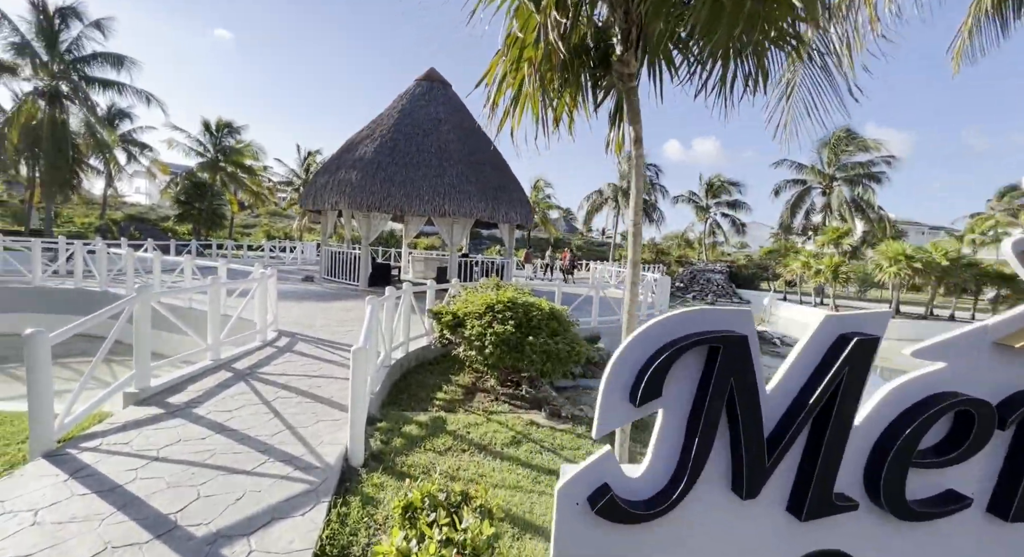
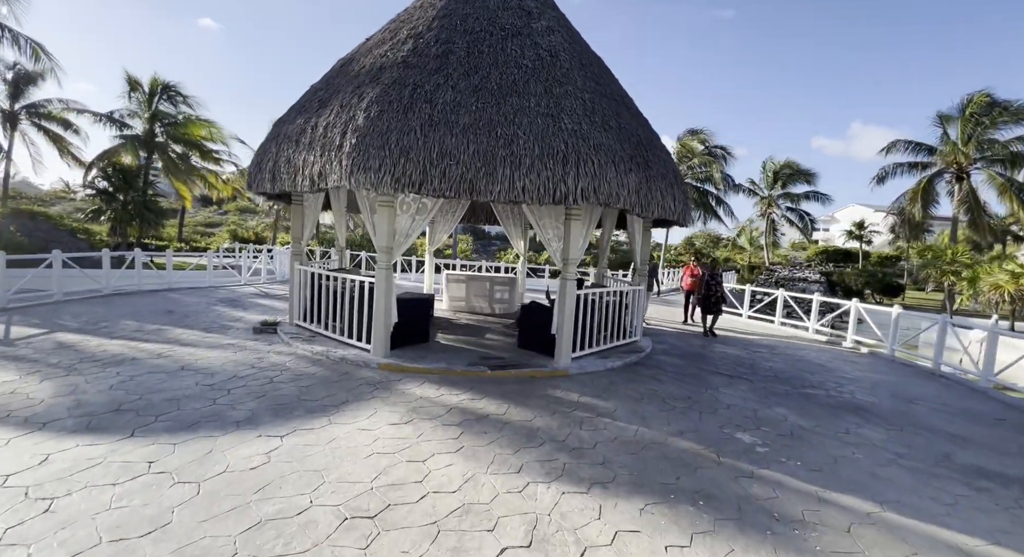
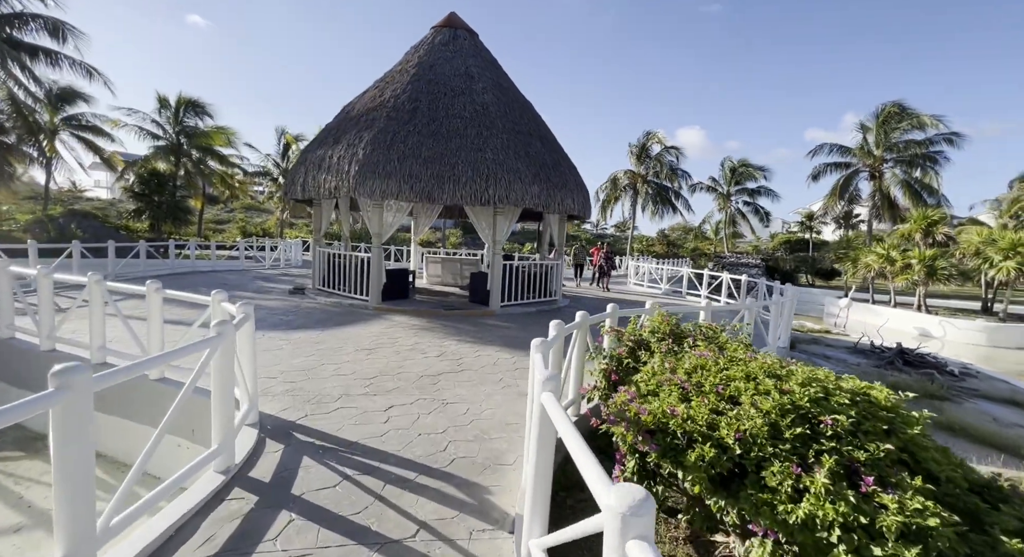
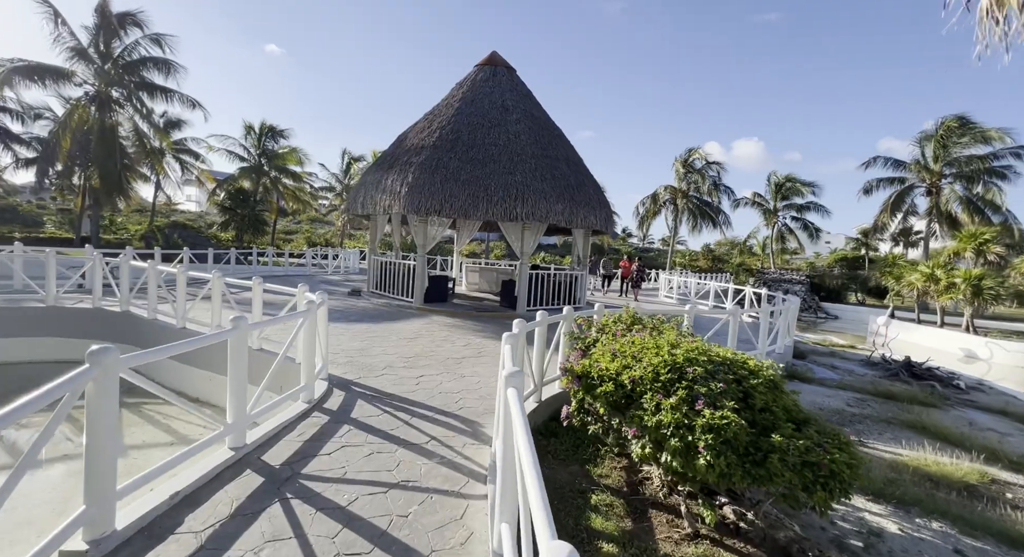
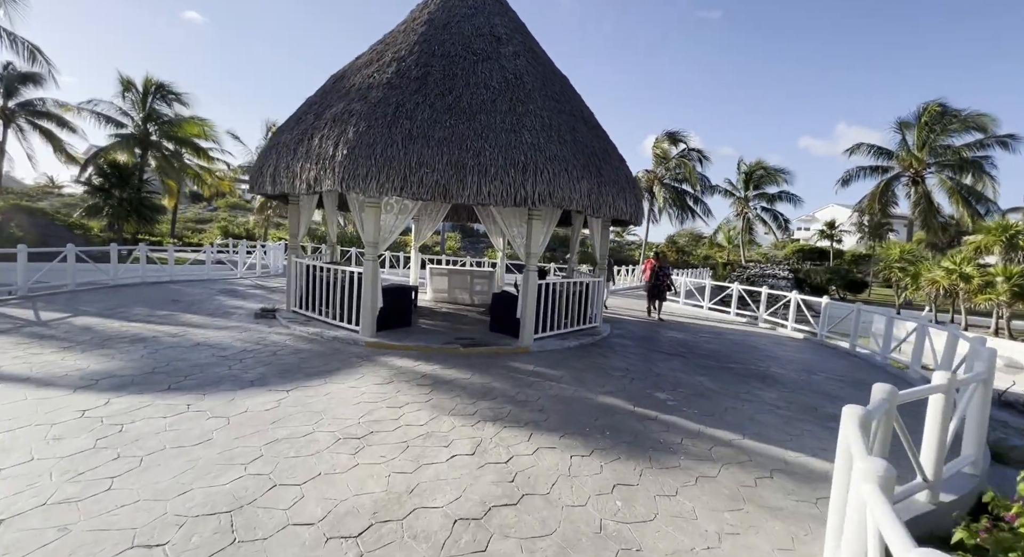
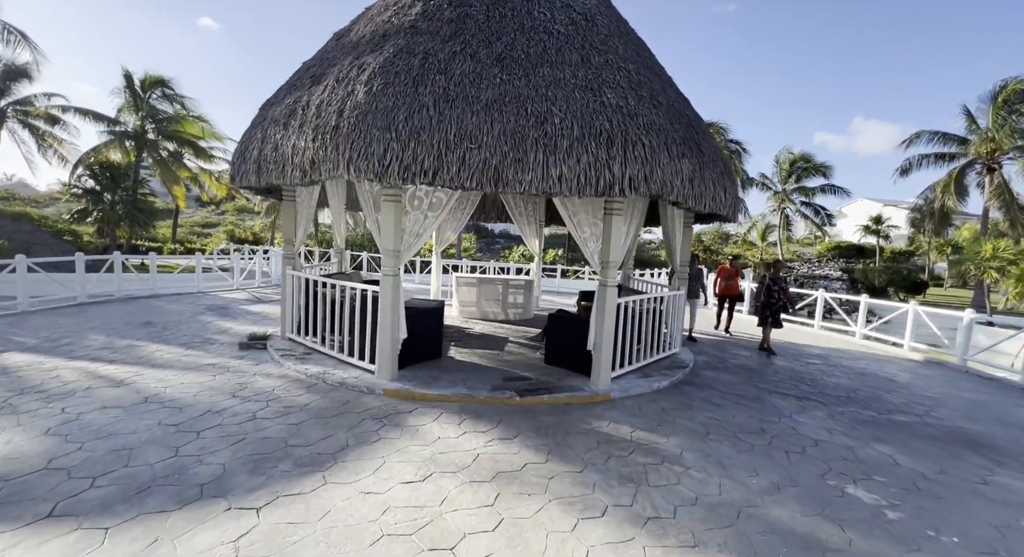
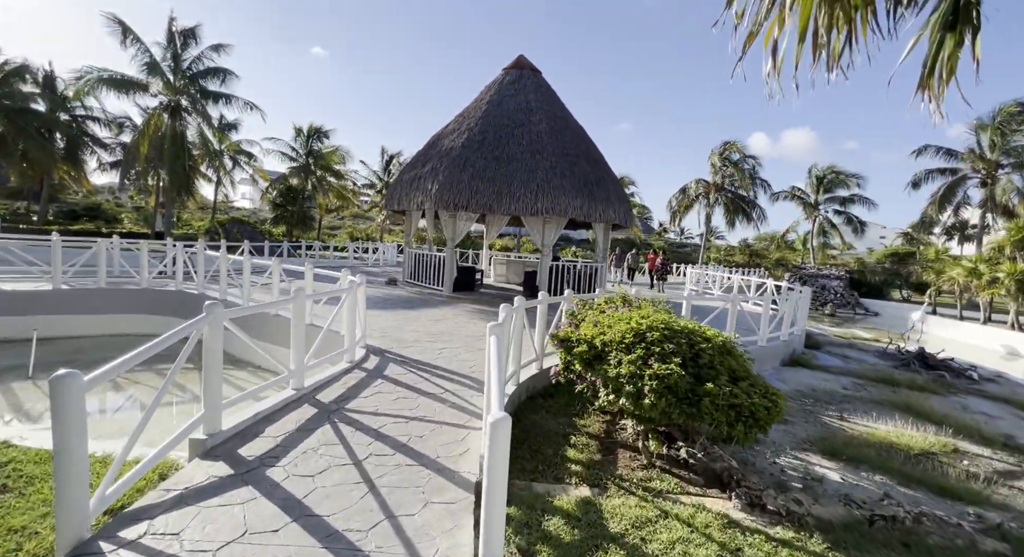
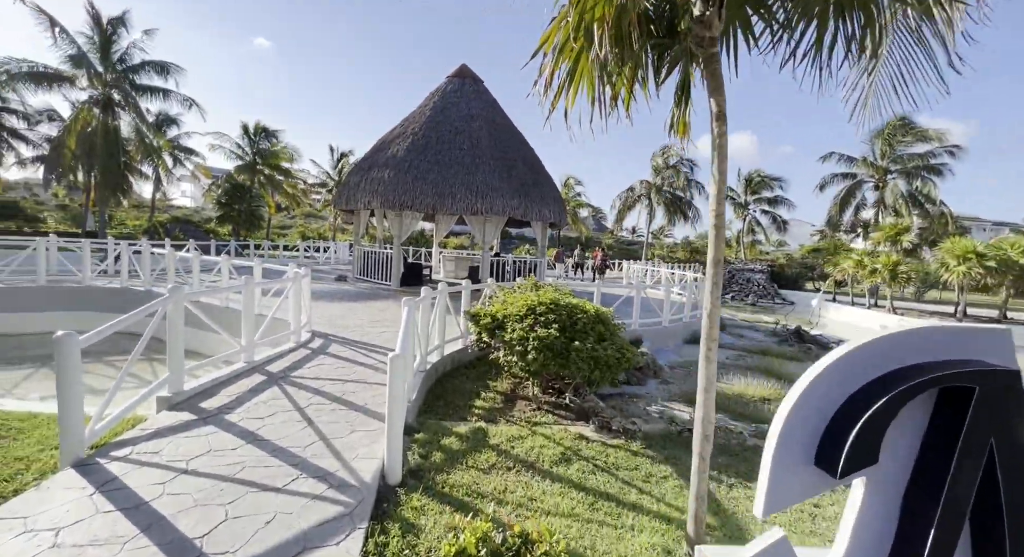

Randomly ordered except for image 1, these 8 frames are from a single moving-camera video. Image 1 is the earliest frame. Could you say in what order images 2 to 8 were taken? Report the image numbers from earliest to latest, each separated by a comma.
8, 7, 4, 3, 5, 2, 6
